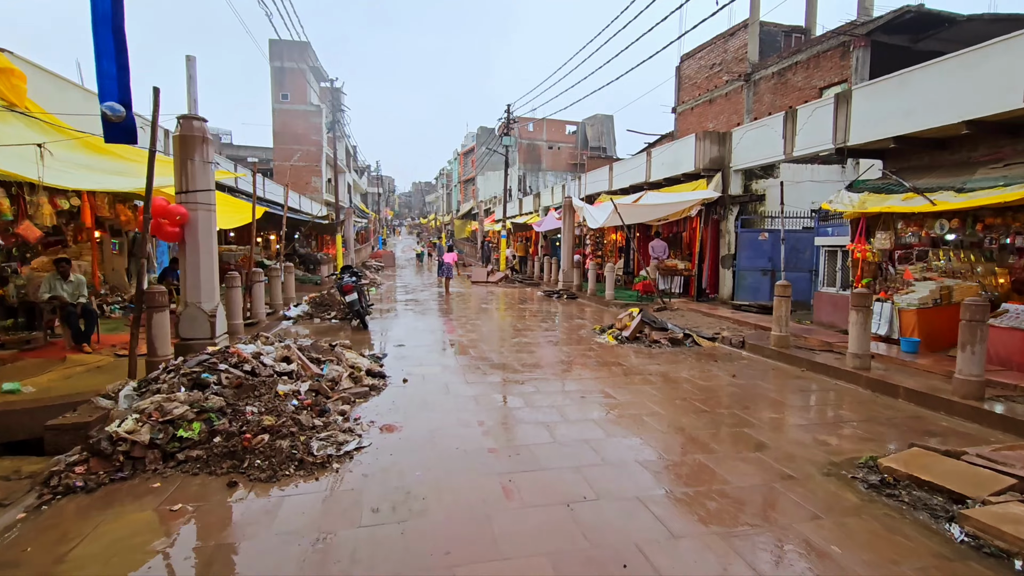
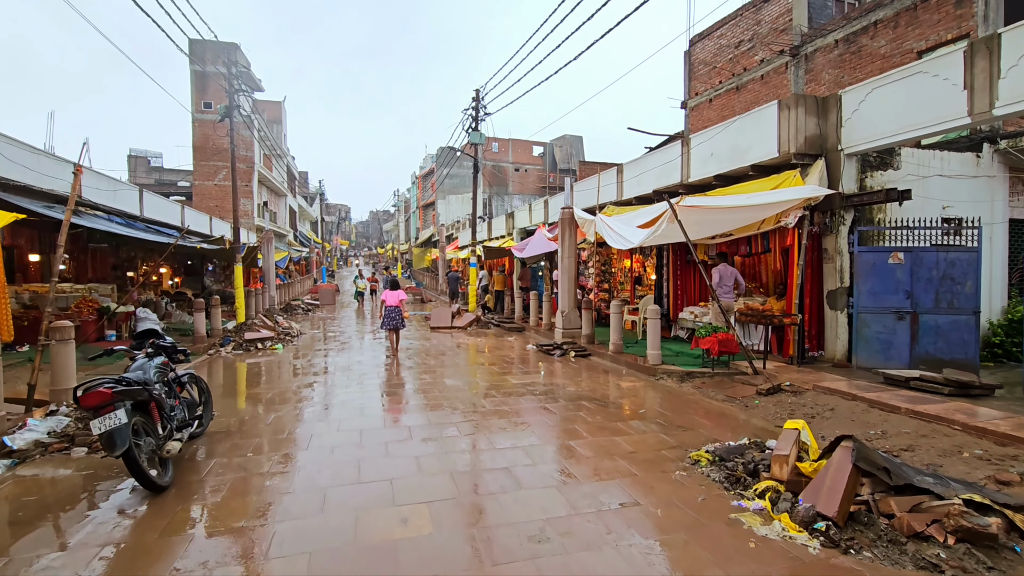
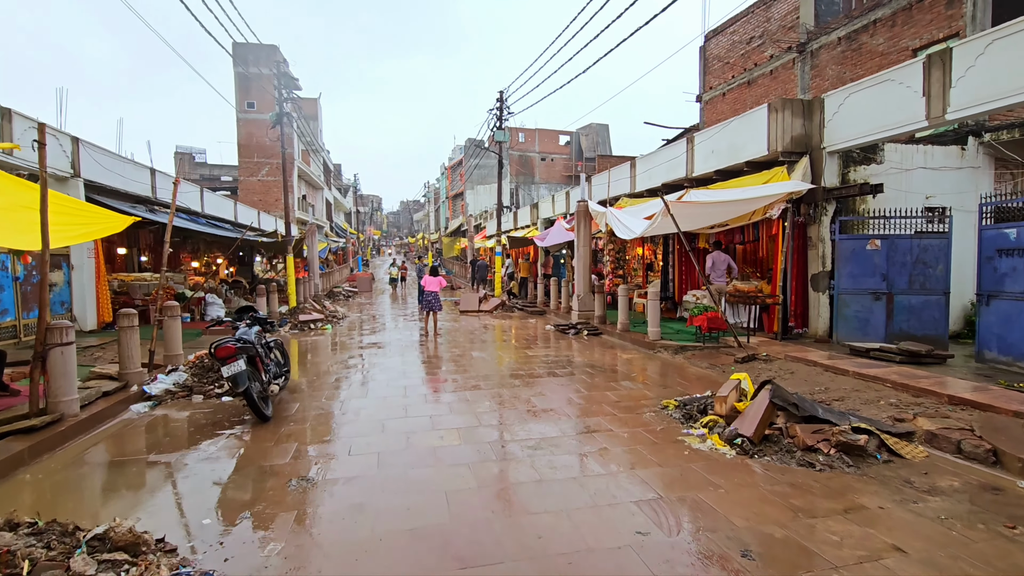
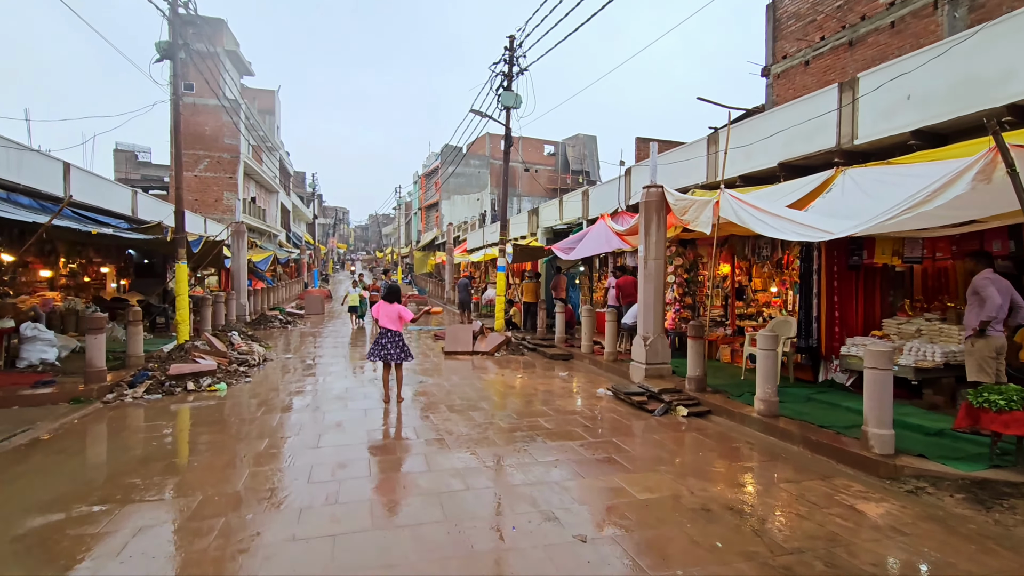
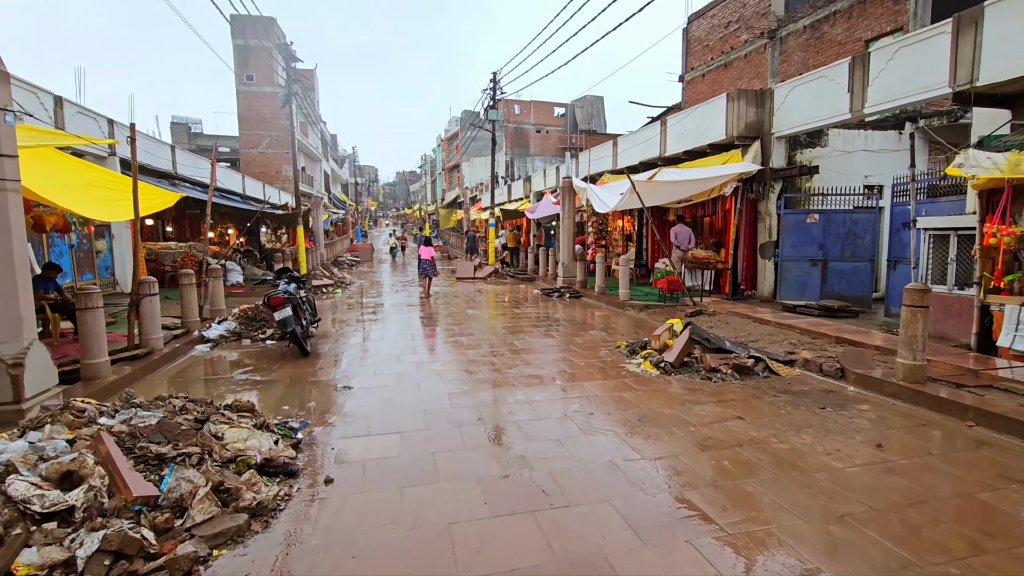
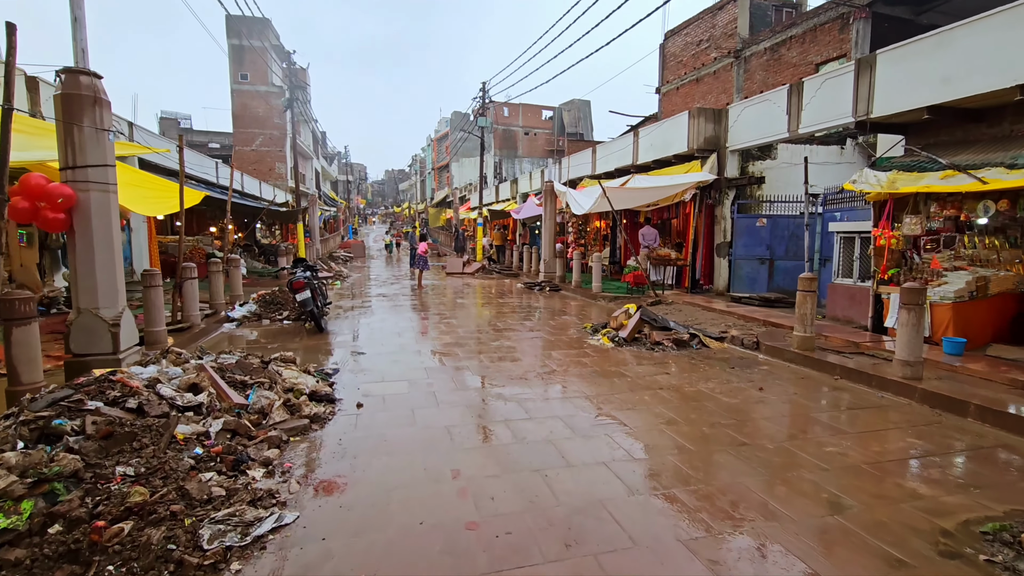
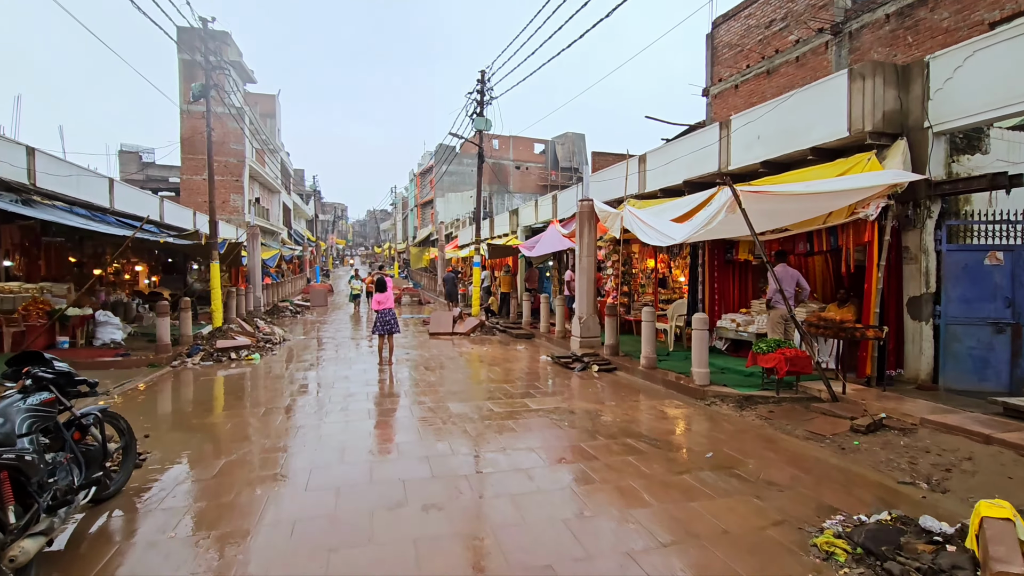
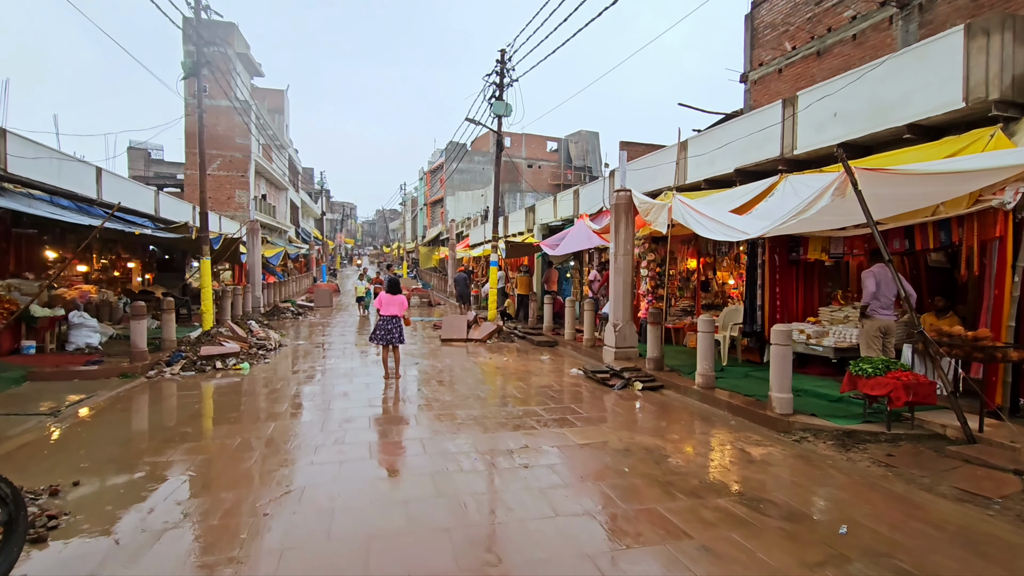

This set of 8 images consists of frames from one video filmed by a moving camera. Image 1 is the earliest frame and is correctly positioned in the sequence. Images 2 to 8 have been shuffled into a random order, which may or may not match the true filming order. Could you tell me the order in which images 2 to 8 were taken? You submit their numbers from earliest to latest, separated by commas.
6, 5, 3, 2, 7, 8, 4
